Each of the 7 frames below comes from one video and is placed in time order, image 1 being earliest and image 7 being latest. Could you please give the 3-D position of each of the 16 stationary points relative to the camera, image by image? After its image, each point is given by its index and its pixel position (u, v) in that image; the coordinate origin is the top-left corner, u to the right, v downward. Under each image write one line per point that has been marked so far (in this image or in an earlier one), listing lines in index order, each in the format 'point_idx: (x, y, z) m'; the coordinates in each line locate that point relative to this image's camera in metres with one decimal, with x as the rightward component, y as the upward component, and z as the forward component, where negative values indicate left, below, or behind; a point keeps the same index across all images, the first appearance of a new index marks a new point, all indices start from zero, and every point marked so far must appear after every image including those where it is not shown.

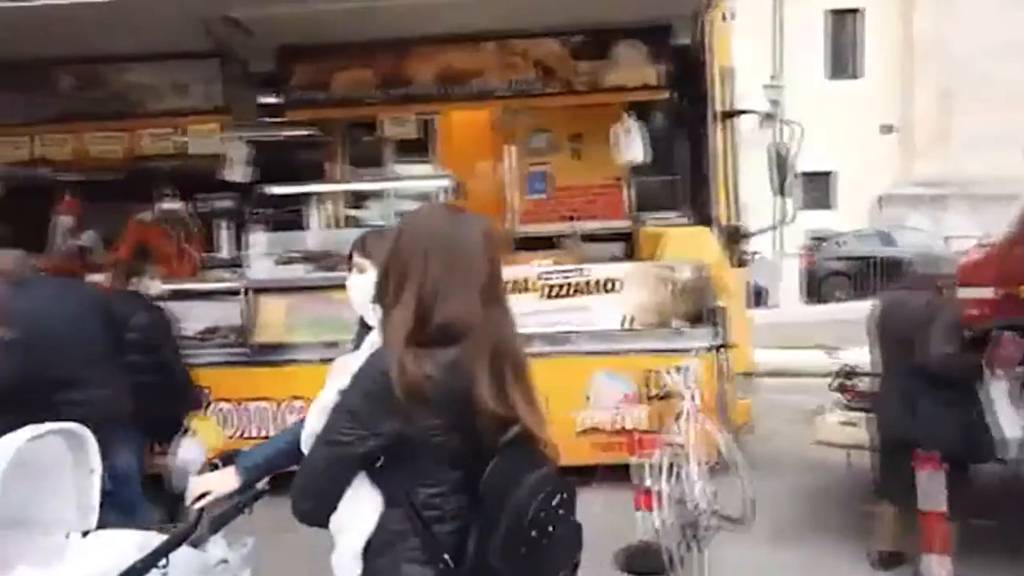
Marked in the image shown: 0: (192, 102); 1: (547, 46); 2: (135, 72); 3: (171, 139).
0: (-3.2, +1.9, +7.7) m
1: (+0.4, +2.4, +7.6) m
2: (-3.8, +2.2, +7.7) m
3: (-3.6, +1.6, +8.1) m
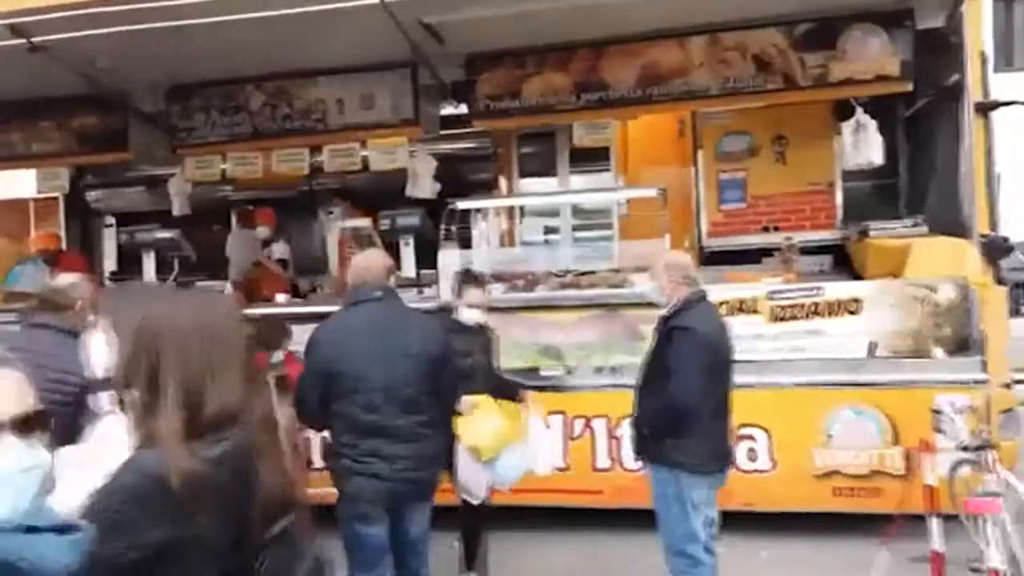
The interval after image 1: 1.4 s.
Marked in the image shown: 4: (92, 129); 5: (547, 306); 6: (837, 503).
0: (-1.3, +1.7, +7.5) m
1: (+2.2, +2.2, +6.7) m
2: (-1.9, +2.0, +7.6) m
3: (-1.6, +1.4, +8.0) m
4: (-4.4, +1.7, +8.1) m
5: (+0.3, -0.2, +6.5) m
6: (+2.5, -1.7, +6.0) m
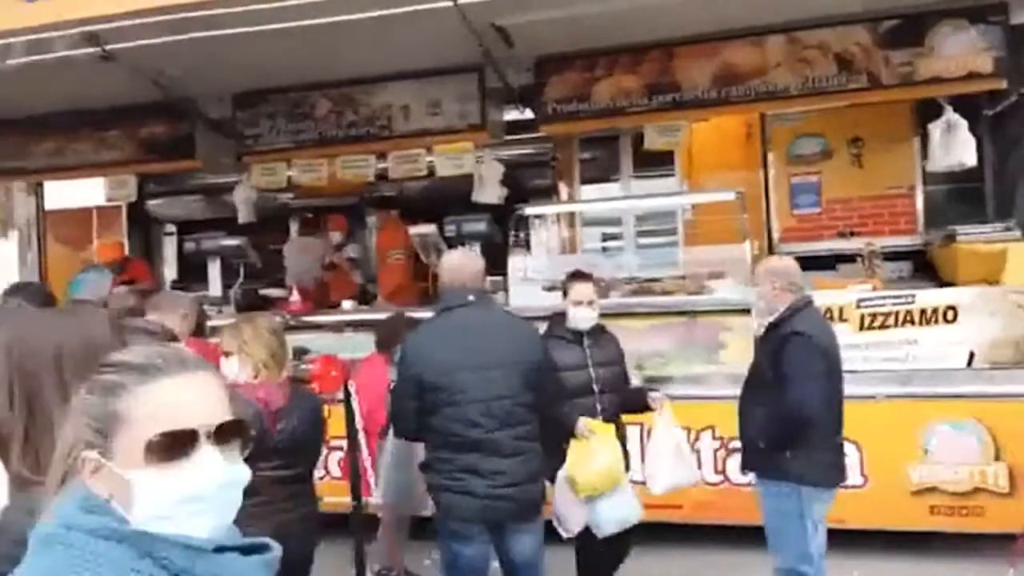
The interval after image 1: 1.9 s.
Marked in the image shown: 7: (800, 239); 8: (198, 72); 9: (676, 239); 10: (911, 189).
0: (-0.6, +1.6, +7.4) m
1: (+2.8, +2.1, +6.5) m
2: (-1.2, +1.9, +7.5) m
3: (-0.9, +1.3, +7.9) m
4: (-3.7, +1.6, +8.1) m
5: (+0.9, -0.2, +6.3) m
6: (+3.1, -1.7, +5.7) m
7: (+3.0, +0.5, +8.2) m
8: (-3.1, +2.1, +7.5) m
9: (+1.6, +0.5, +7.8) m
10: (+4.1, +1.0, +7.9) m
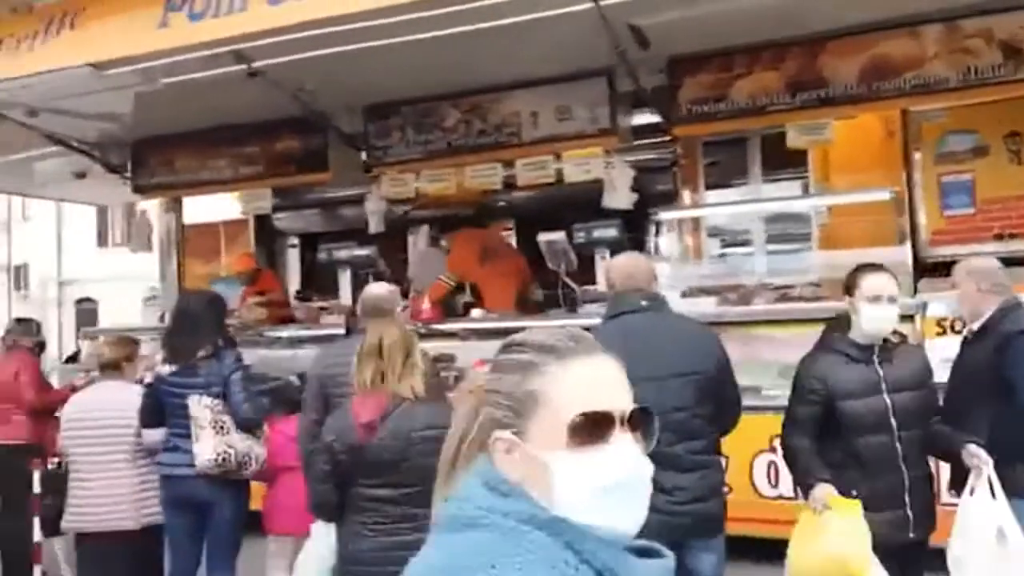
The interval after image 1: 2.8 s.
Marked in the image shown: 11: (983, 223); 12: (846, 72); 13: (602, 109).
0: (+0.6, +1.5, +7.3) m
1: (+4.0, +2.1, +6.0) m
2: (0.0, +1.8, +7.5) m
3: (+0.3, +1.2, +7.8) m
4: (-2.4, +1.5, +8.4) m
5: (+2.0, -0.3, +6.1) m
6: (+4.2, -1.7, +5.2) m
7: (+4.3, +0.5, +7.6) m
8: (-1.8, +2.0, +7.7) m
9: (+2.9, +0.4, +7.4) m
10: (+5.3, +1.0, +7.2) m
11: (+4.6, +0.6, +7.5) m
12: (+2.8, +1.8, +6.4) m
13: (+0.8, +1.7, +7.2) m
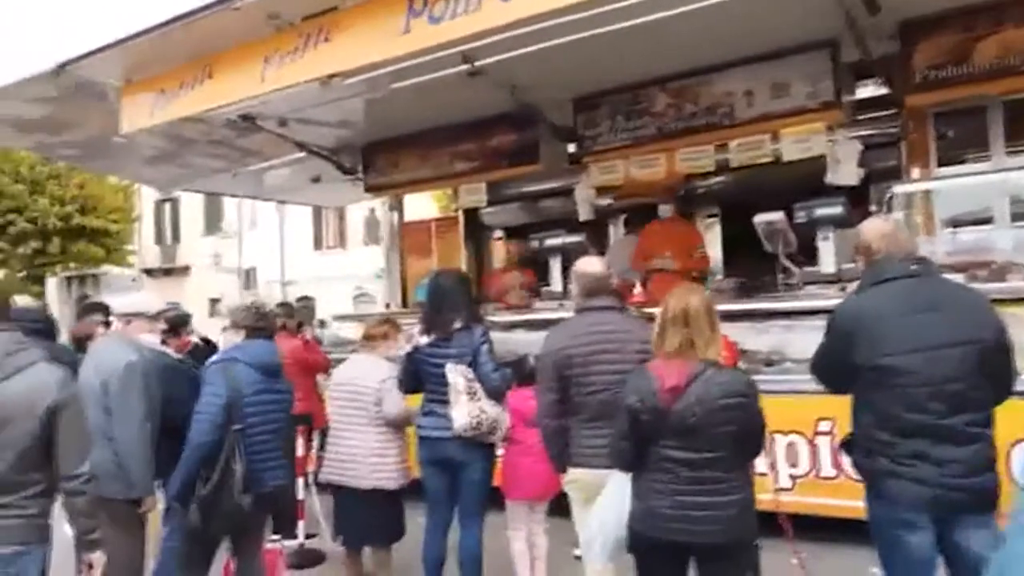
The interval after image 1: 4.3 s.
0: (+2.6, +1.7, +7.1) m
1: (+5.6, +2.3, +5.1) m
2: (+2.1, +2.0, +7.4) m
3: (+2.5, +1.4, +7.7) m
4: (-0.1, +1.6, +8.8) m
5: (+3.7, -0.1, +5.5) m
6: (+5.6, -1.5, +4.2) m
7: (+6.3, +0.7, +6.5) m
8: (+0.3, +2.1, +8.0) m
9: (+4.8, +0.6, +6.7) m
10: (+7.2, +1.2, +5.9) m
11: (+6.6, +0.8, +6.4) m
12: (+4.5, +2.0, +5.7) m
13: (+2.8, +1.8, +6.9) m
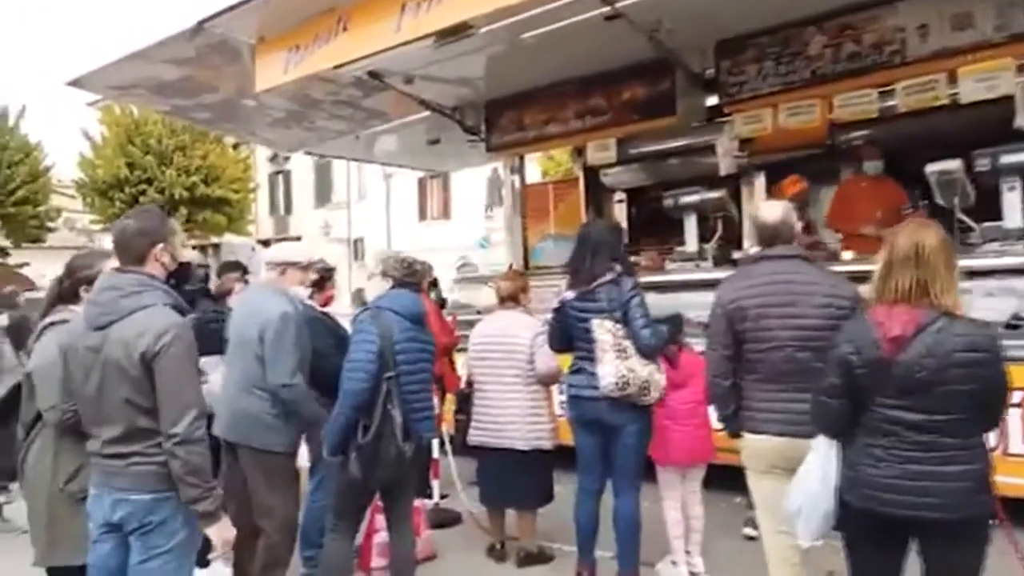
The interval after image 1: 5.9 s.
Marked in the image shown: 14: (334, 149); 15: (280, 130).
0: (+3.8, +2.1, +6.3) m
1: (+6.5, +2.5, +3.9) m
2: (+3.4, +2.4, +6.6) m
3: (+3.8, +1.8, +6.9) m
4: (+1.4, +2.1, +8.3) m
5: (+4.7, +0.2, +4.7) m
6: (+6.4, -1.3, +3.1) m
7: (+7.4, +1.0, +5.3) m
8: (+1.7, +2.6, +7.5) m
9: (+6.0, +0.9, +5.6) m
10: (+8.2, +1.5, +4.6) m
11: (+7.6, +1.1, +5.1) m
12: (+5.6, +2.3, +4.7) m
13: (+4.0, +2.2, +6.1) m
14: (-2.7, +2.1, +11.8) m
15: (-3.2, +2.2, +10.9) m
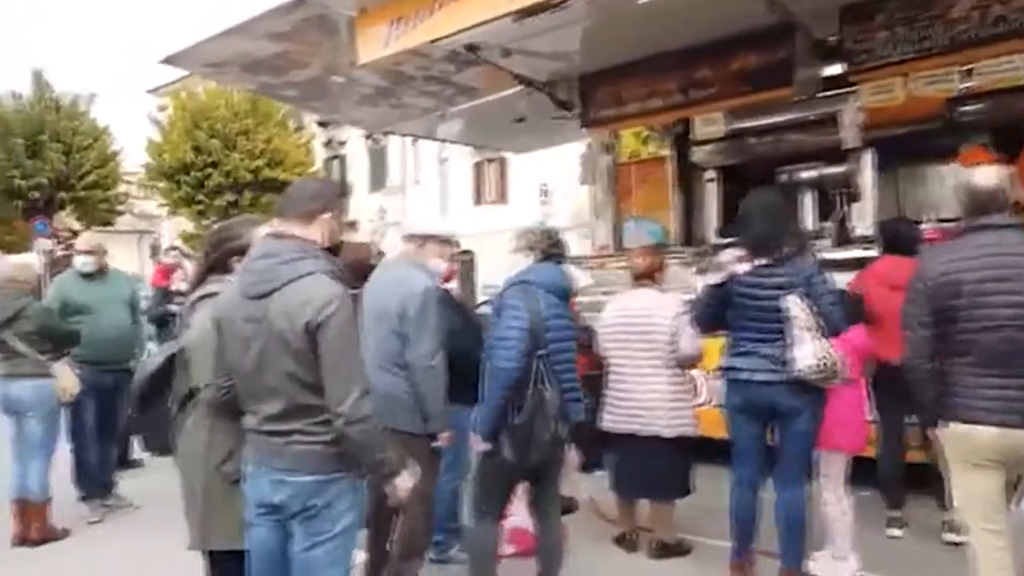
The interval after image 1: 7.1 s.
0: (+4.8, +2.2, +5.7) m
1: (+7.4, +2.6, +3.2) m
2: (+4.4, +2.5, +6.1) m
3: (+4.8, +1.9, +6.3) m
4: (+2.5, +2.3, +7.9) m
5: (+5.6, +0.3, +4.1) m
6: (+7.2, -1.2, +2.5) m
7: (+8.4, +1.1, +4.6) m
8: (+2.8, +2.7, +7.0) m
9: (+6.9, +1.1, +5.0) m
10: (+9.1, +1.6, +3.8) m
11: (+8.6, +1.3, +4.4) m
12: (+6.5, +2.4, +4.0) m
13: (+5.0, +2.3, +5.5) m
14: (-1.4, +2.4, +11.5) m
15: (-2.0, +2.5, +10.7) m
